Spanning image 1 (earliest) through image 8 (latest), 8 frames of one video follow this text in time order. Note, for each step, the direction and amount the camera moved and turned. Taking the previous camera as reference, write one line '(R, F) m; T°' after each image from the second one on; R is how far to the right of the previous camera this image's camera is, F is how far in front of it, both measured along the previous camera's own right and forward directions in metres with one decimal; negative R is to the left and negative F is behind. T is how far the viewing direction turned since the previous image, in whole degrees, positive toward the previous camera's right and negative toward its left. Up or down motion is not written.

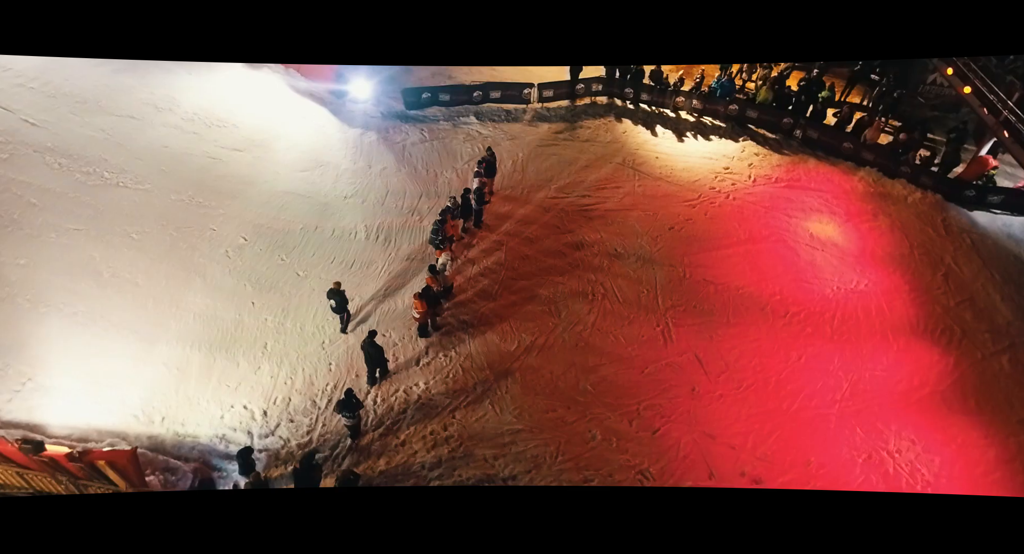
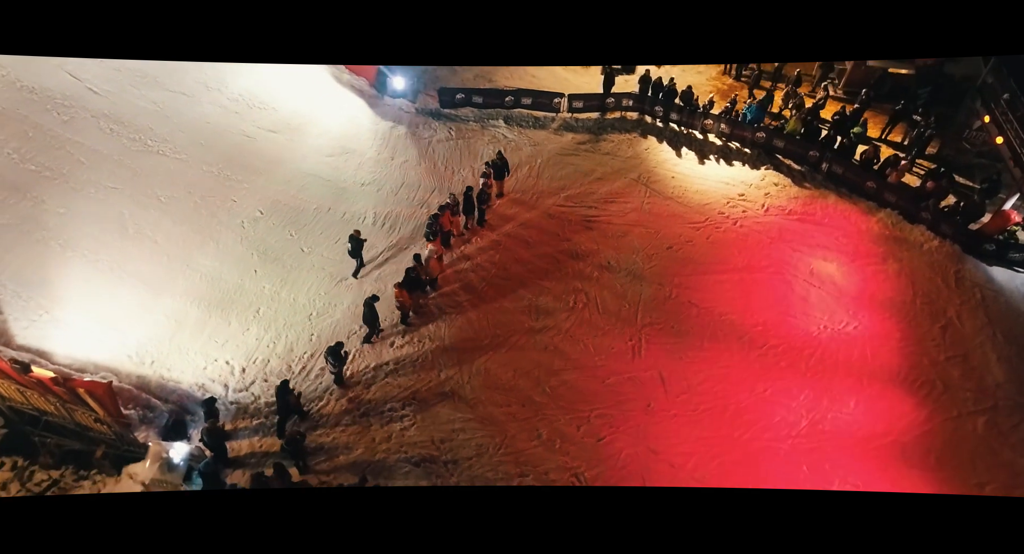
(+0.5, -0.1) m; -5°
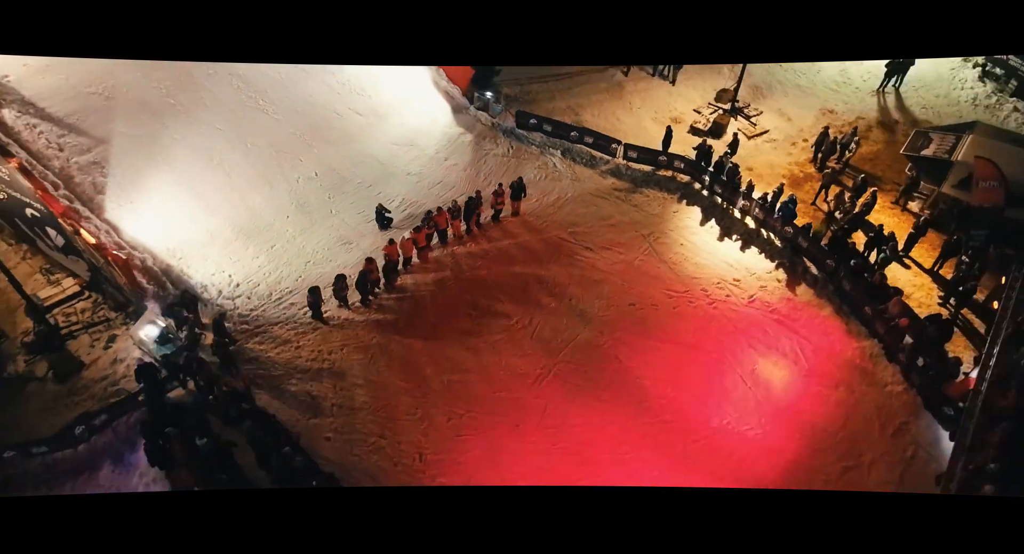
(+1.5, -0.4) m; -13°
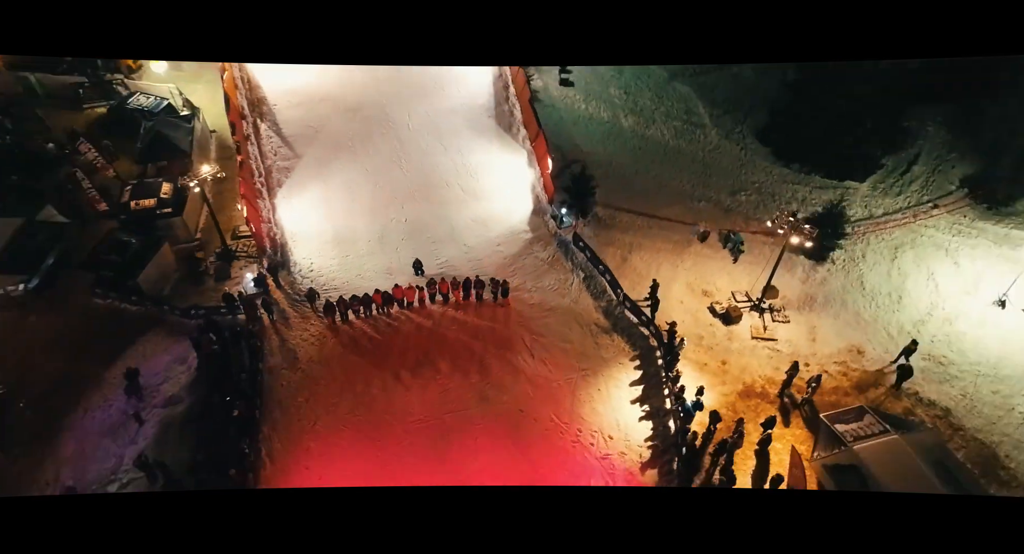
(+3.2, -1.2) m; -24°
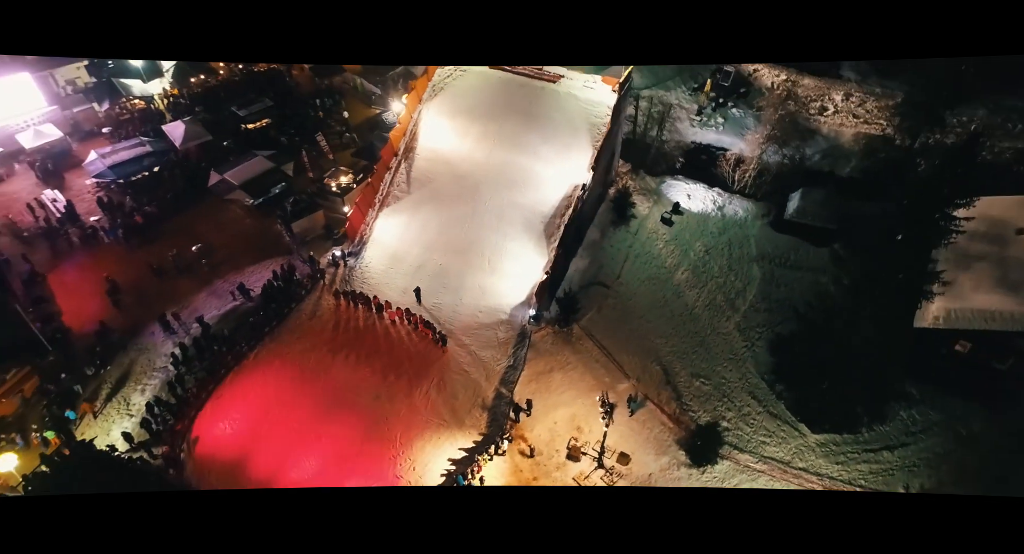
(+4.5, -1.1) m; -24°
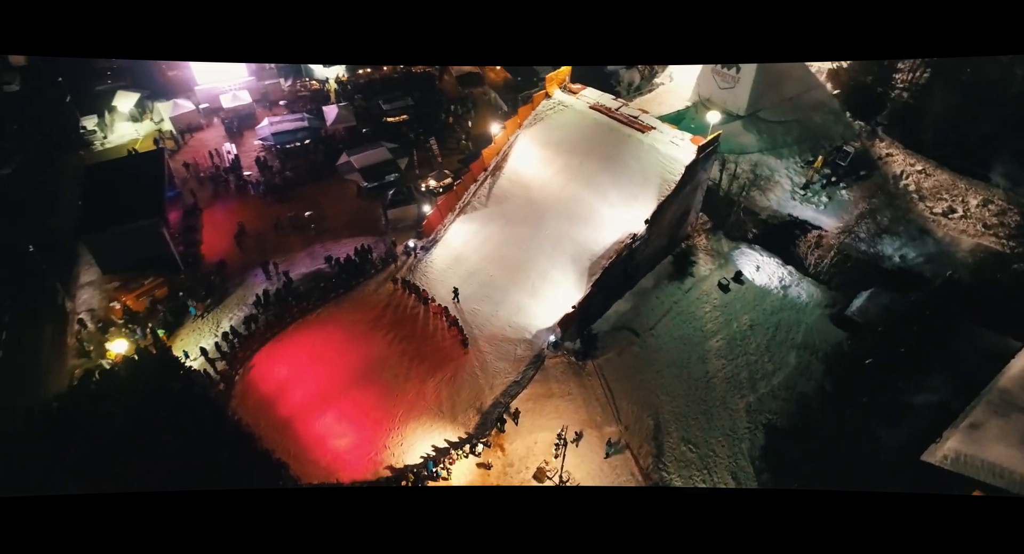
(+1.6, -0.7) m; -12°
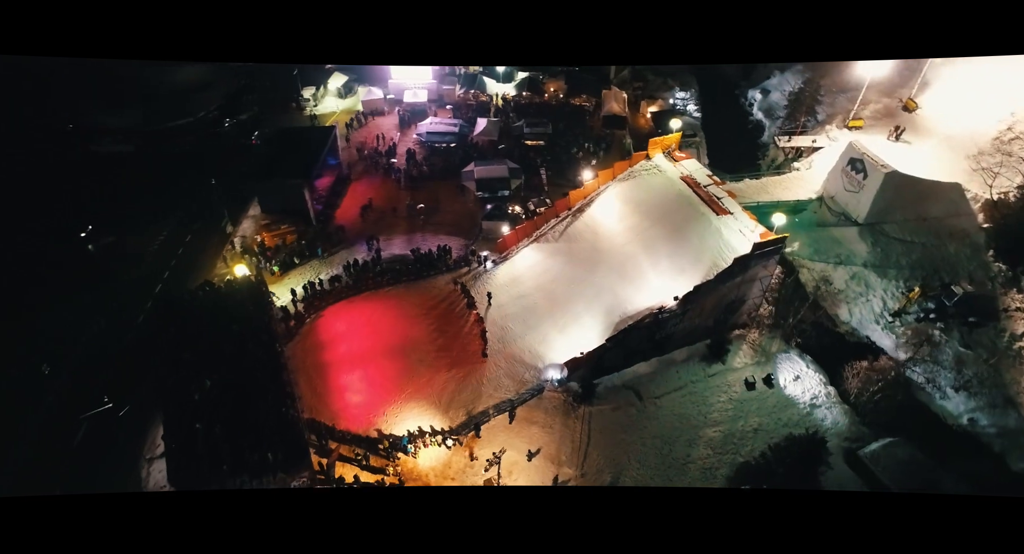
(+2.3, -1.1) m; -15°
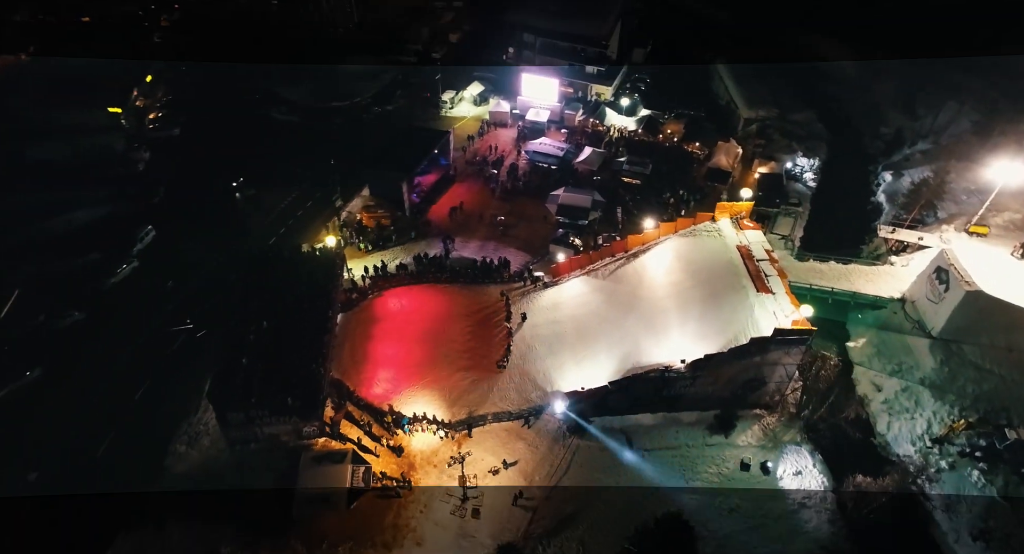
(+1.7, -1.2) m; -11°
